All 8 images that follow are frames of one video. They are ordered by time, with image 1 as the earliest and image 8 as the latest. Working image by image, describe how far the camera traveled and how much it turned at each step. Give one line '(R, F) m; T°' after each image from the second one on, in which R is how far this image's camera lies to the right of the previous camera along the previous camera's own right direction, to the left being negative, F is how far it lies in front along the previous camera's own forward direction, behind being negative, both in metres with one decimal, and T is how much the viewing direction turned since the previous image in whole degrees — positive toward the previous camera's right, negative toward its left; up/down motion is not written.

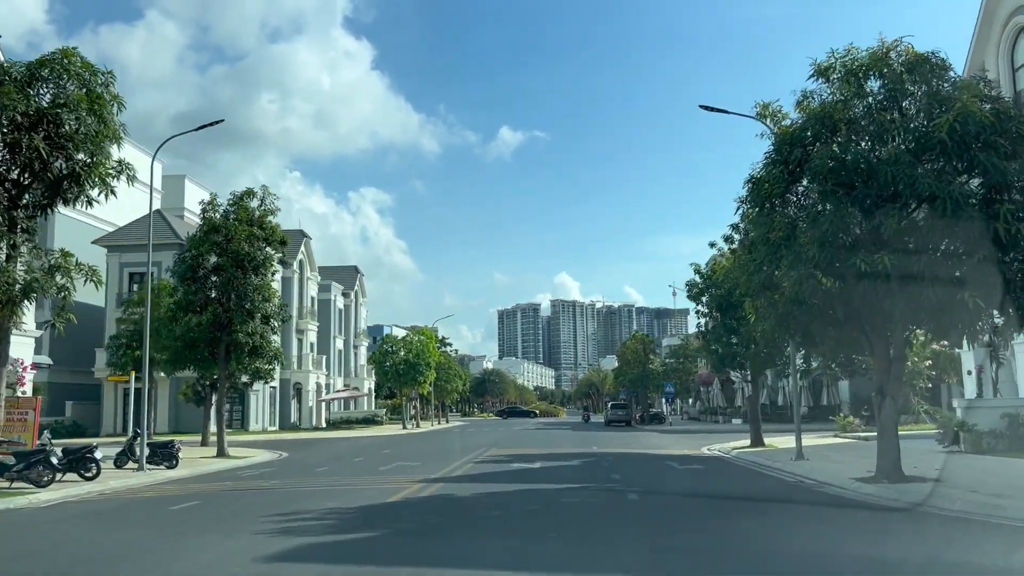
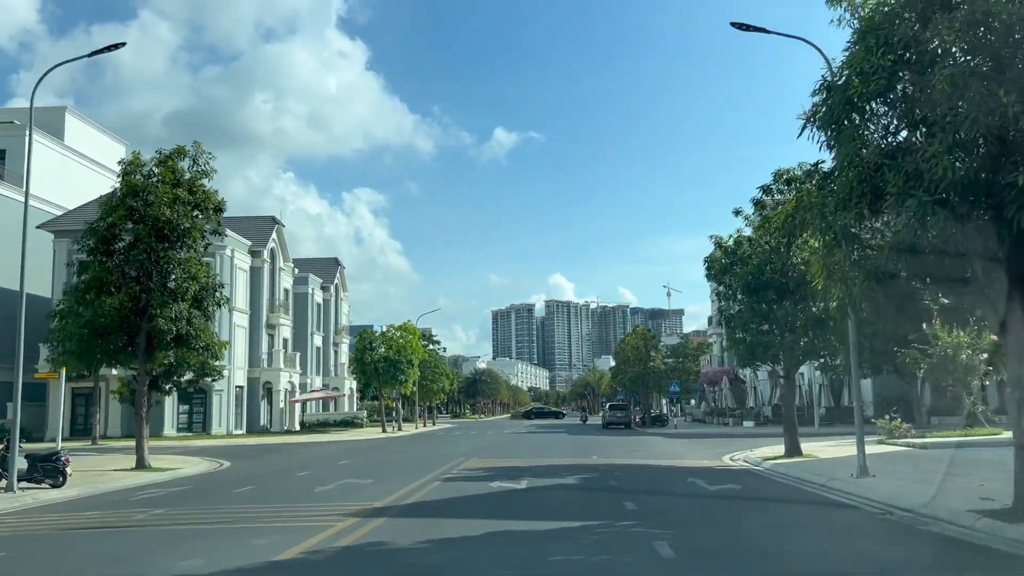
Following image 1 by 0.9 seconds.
(+0.4, +5.0) m; 0°
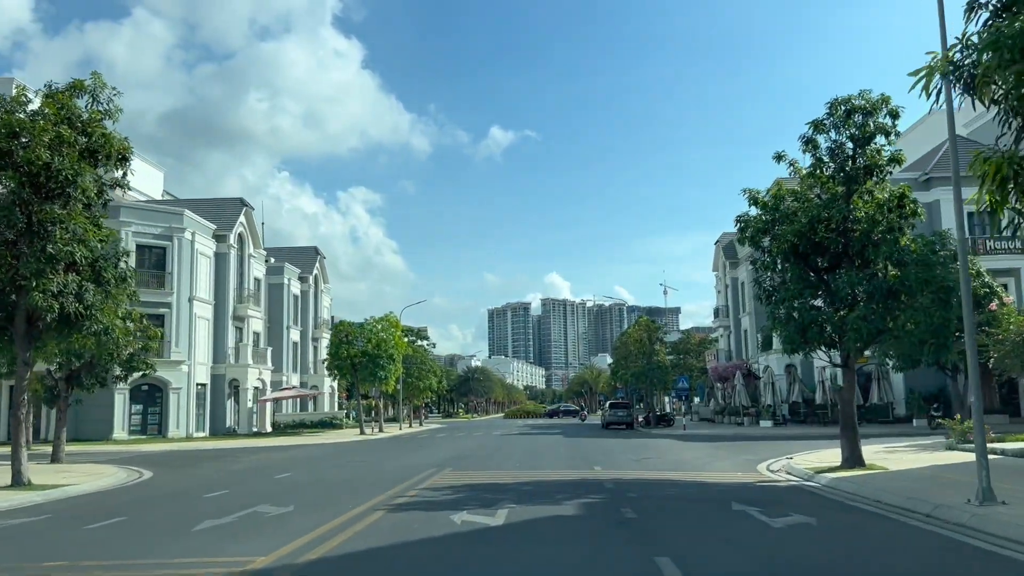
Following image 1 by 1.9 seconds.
(+0.4, +5.0) m; 0°
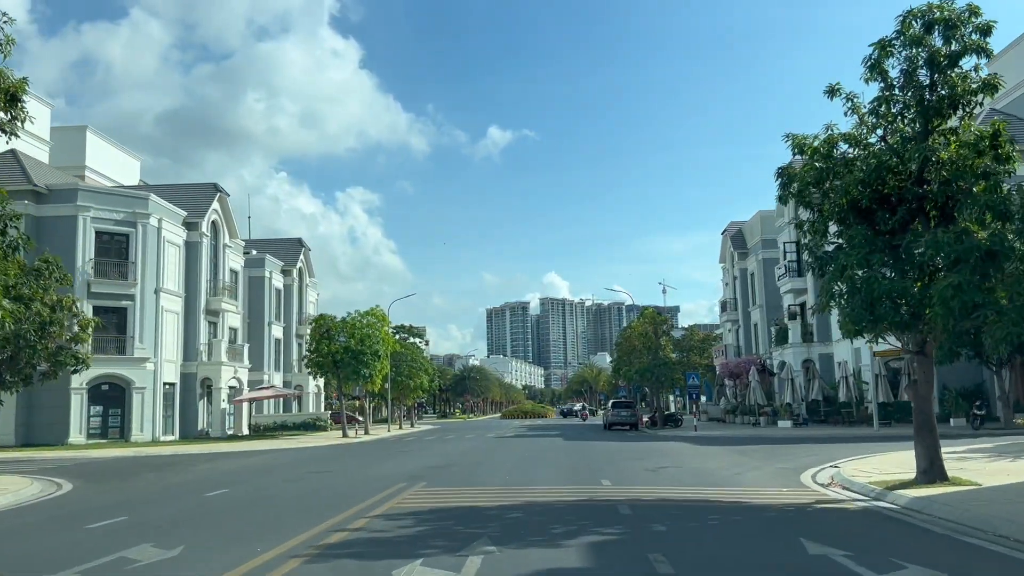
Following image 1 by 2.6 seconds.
(+0.3, +3.8) m; 0°
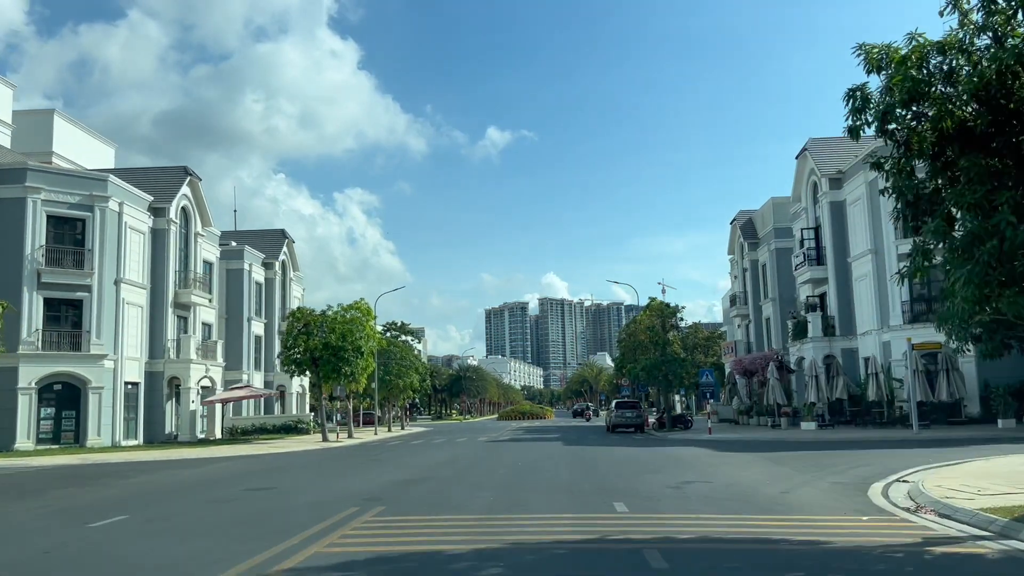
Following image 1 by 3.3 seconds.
(+0.2, +3.8) m; 0°
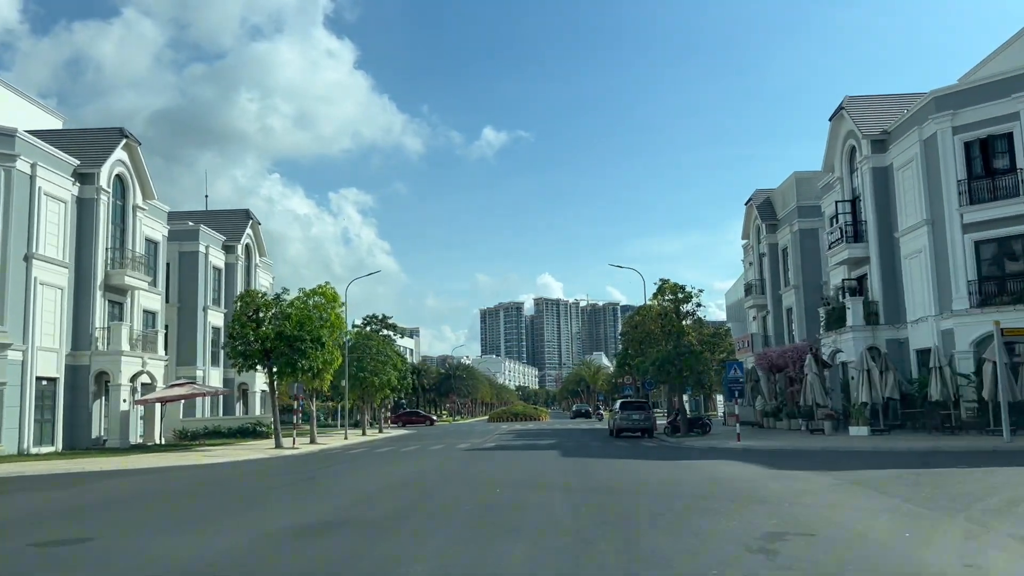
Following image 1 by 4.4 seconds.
(+0.4, +6.4) m; 0°
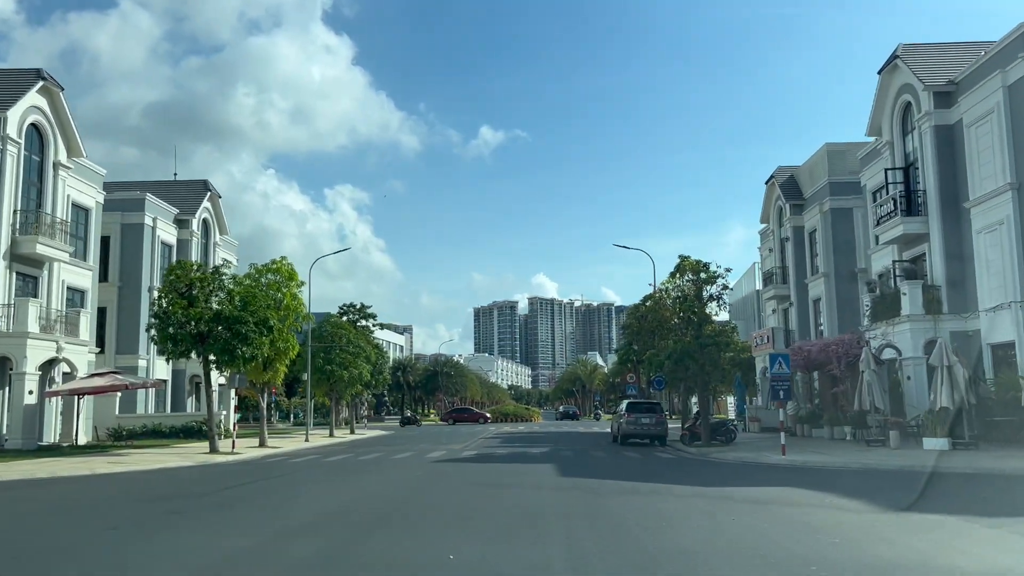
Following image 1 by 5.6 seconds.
(+0.3, +6.3) m; 0°
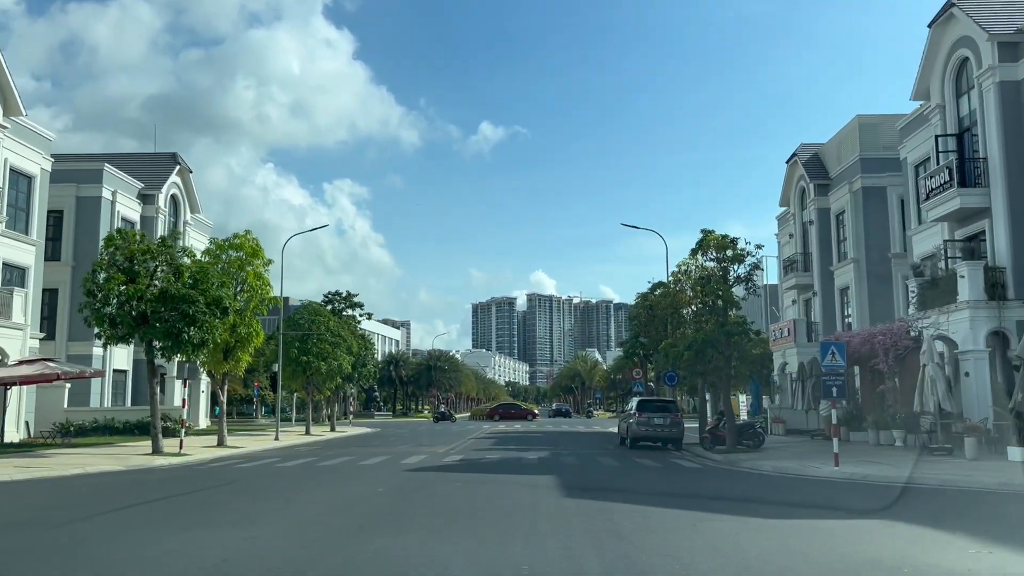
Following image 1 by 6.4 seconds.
(+0.1, +4.2) m; 0°
